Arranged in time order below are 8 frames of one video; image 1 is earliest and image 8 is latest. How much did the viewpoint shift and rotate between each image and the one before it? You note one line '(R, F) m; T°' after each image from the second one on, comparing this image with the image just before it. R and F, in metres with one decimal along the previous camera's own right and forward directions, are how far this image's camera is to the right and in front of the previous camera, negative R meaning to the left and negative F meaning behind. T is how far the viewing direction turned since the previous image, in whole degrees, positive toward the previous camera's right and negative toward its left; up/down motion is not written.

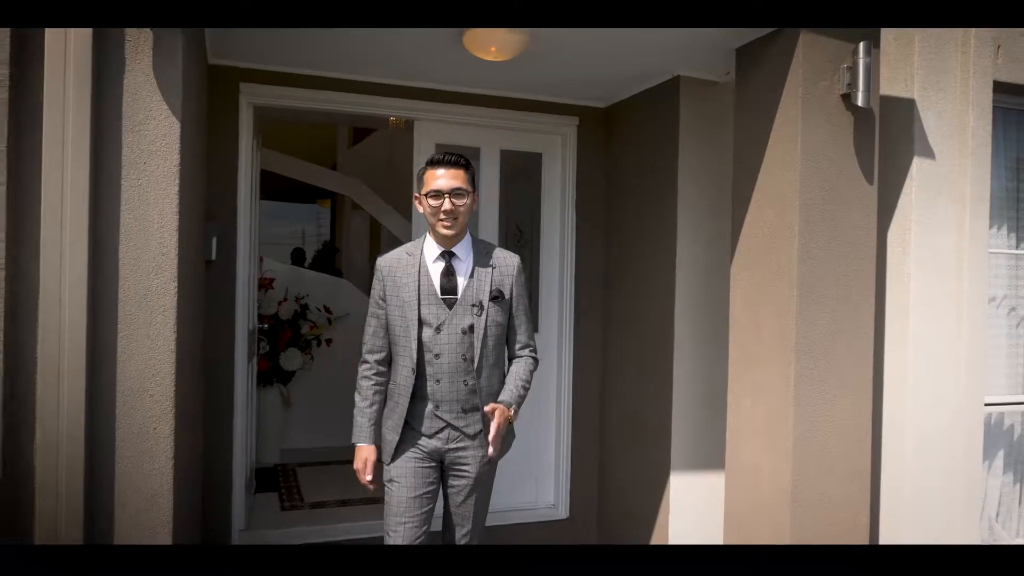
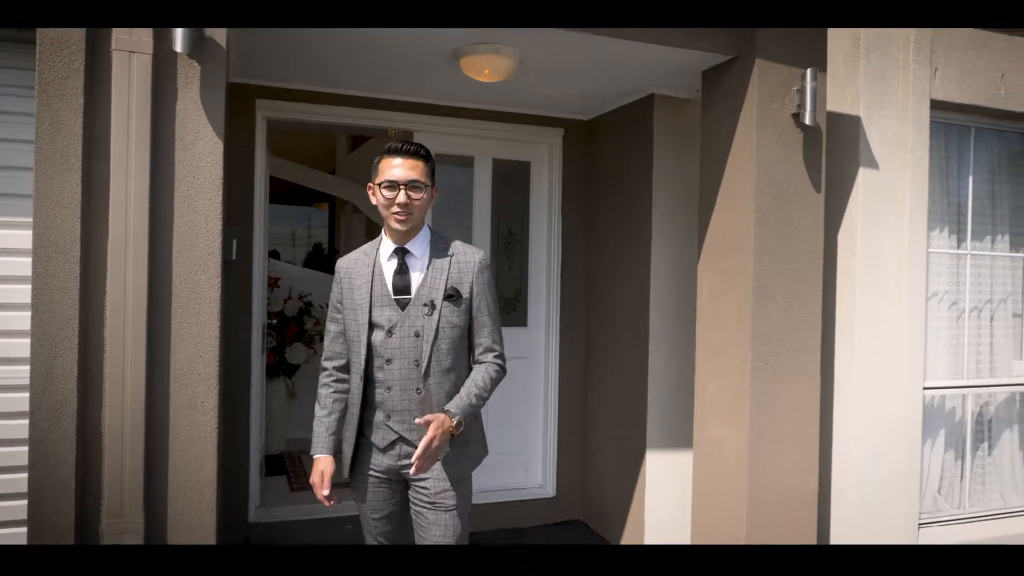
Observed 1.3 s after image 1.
(0.0, -0.4) m; +1°
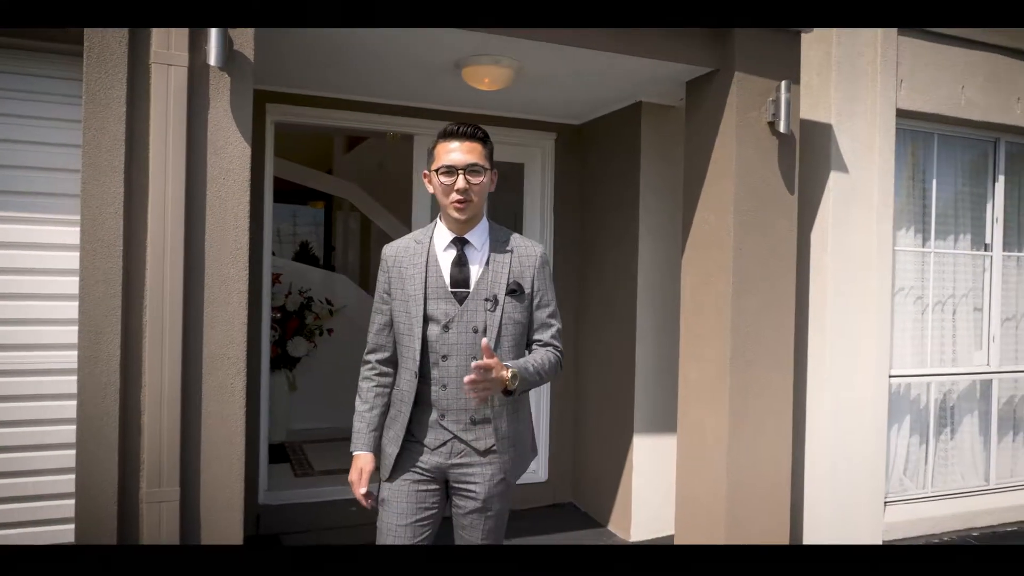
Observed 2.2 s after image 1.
(-0.1, -0.2) m; +1°
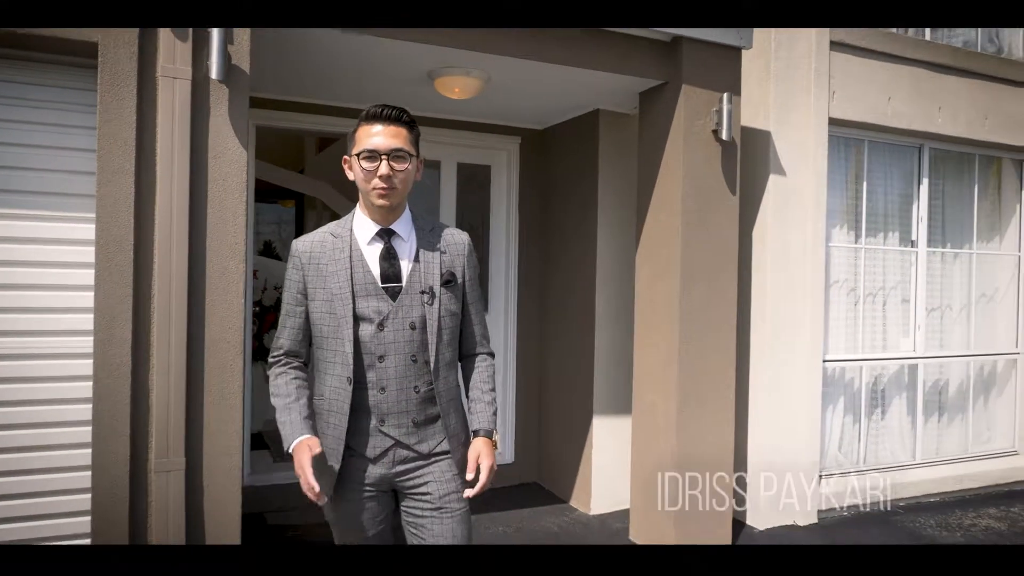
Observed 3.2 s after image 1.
(0.0, -0.3) m; +3°
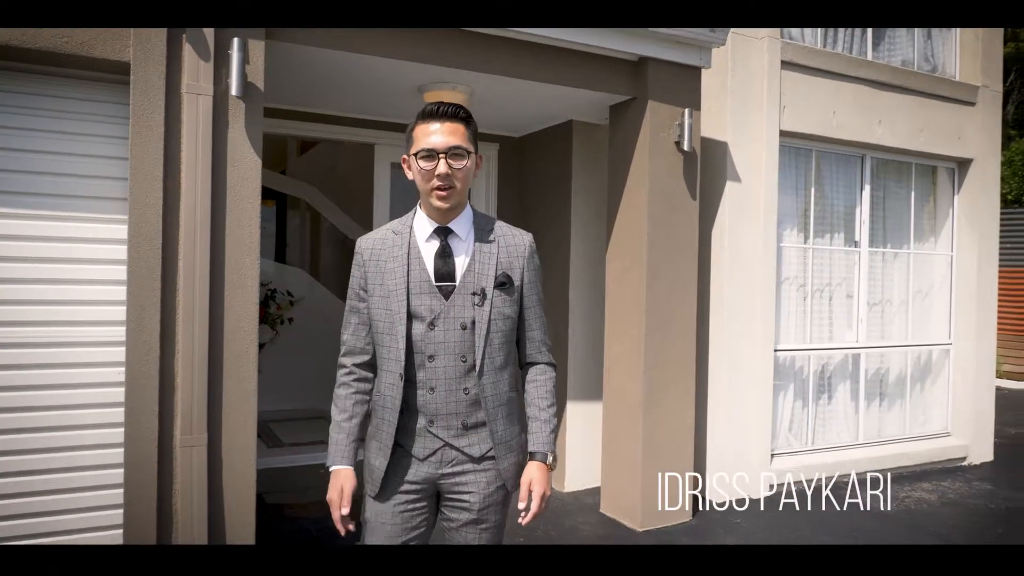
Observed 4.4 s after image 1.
(-0.1, -0.4) m; +2°
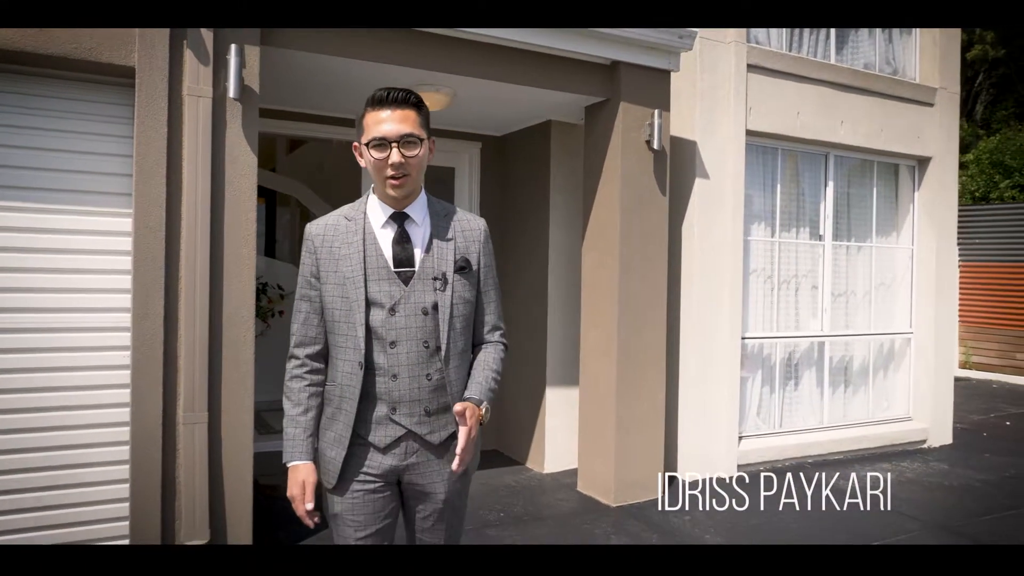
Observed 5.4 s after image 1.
(0.0, -0.2) m; +1°
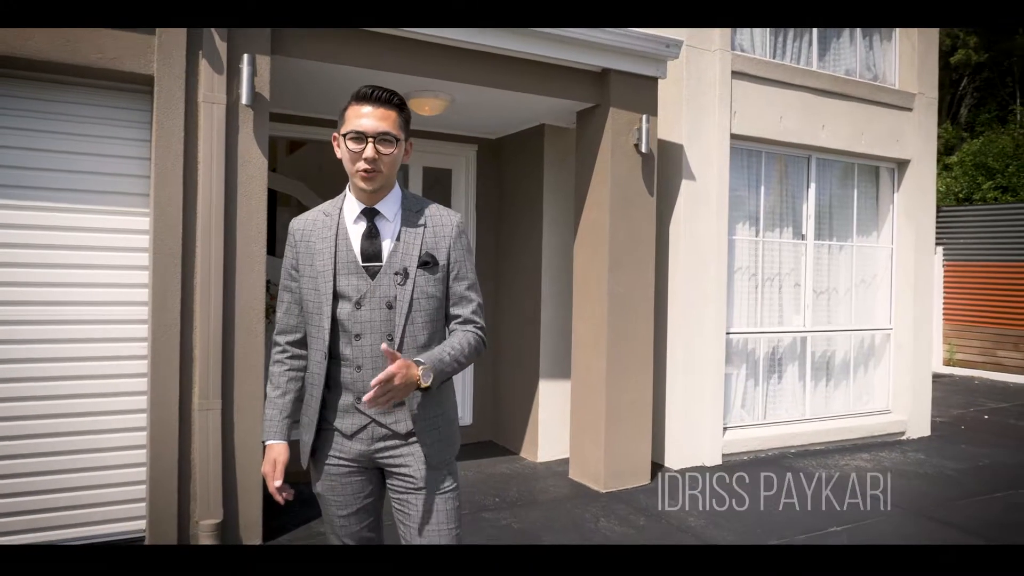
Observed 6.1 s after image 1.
(0.0, -0.2) m; 0°
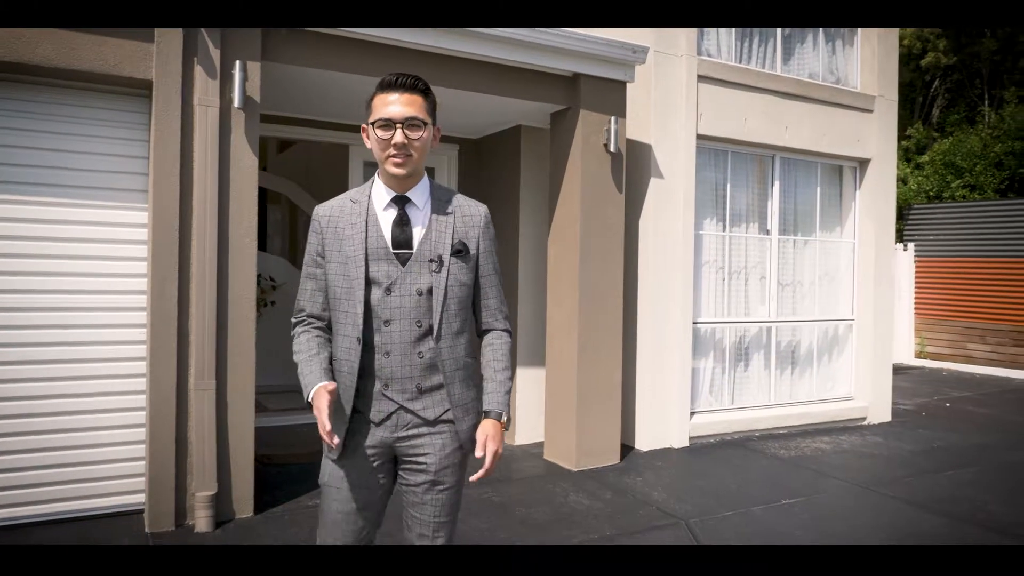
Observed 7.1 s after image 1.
(+0.1, -0.3) m; +1°
